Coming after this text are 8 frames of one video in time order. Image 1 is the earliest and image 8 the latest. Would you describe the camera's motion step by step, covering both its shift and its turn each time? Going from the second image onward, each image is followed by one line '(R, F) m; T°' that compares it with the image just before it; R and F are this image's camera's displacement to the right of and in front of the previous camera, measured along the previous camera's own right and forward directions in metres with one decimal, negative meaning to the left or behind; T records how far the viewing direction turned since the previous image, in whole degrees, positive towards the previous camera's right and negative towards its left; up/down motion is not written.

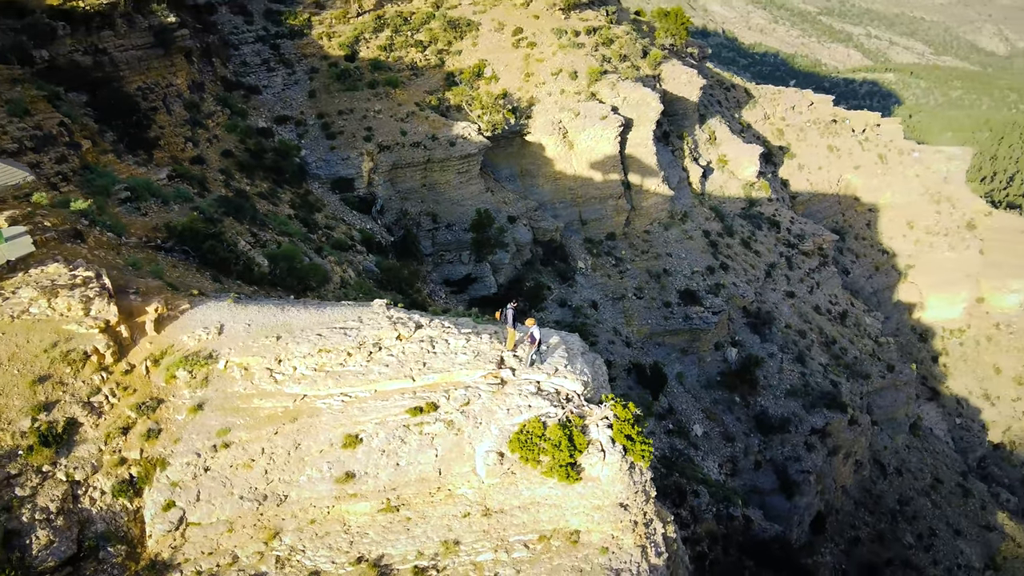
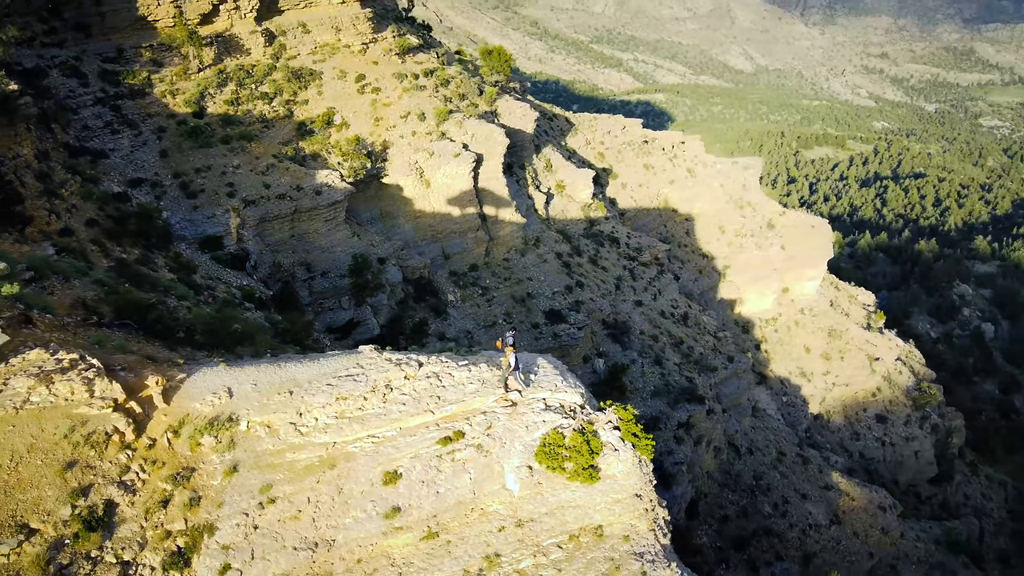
(-2.2, -0.7) m; +13°
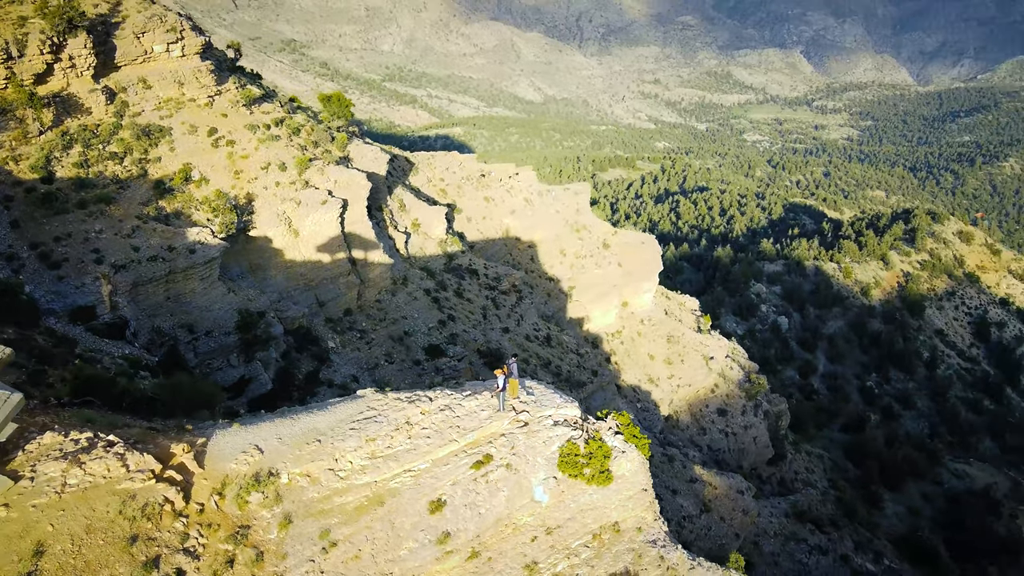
(-2.4, -0.7) m; +13°
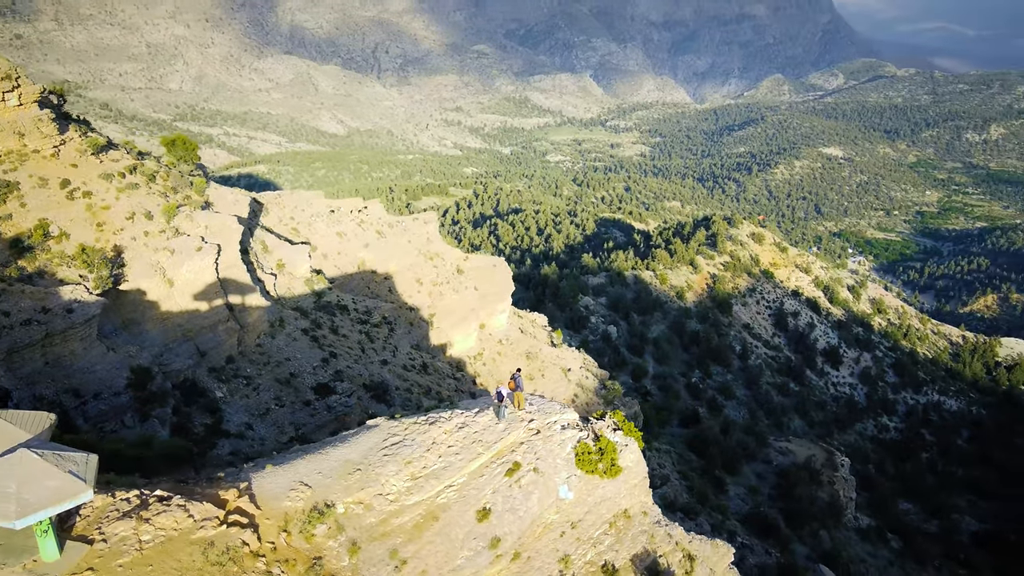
(-2.6, -0.7) m; +12°
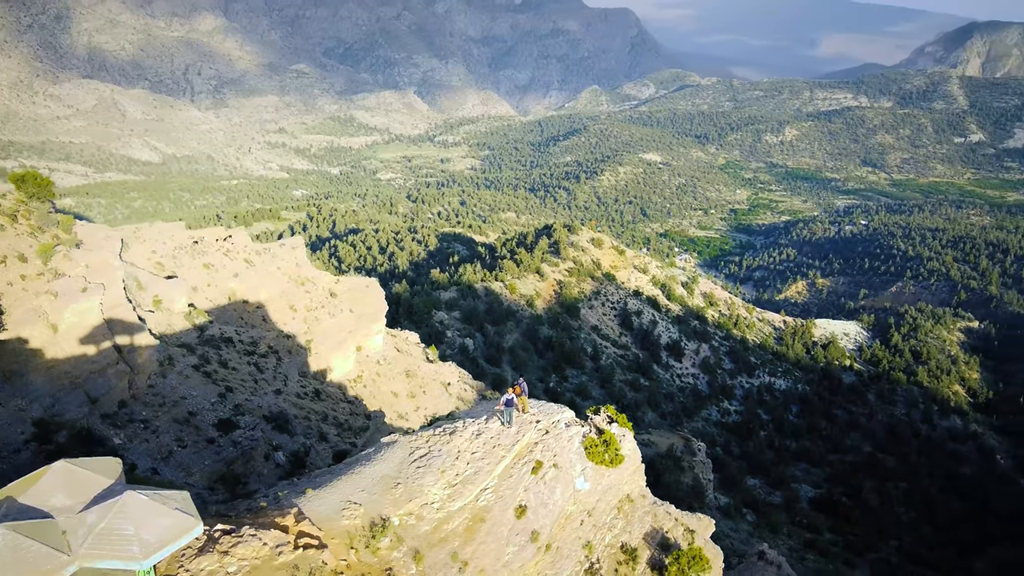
(-2.5, -0.6) m; +11°
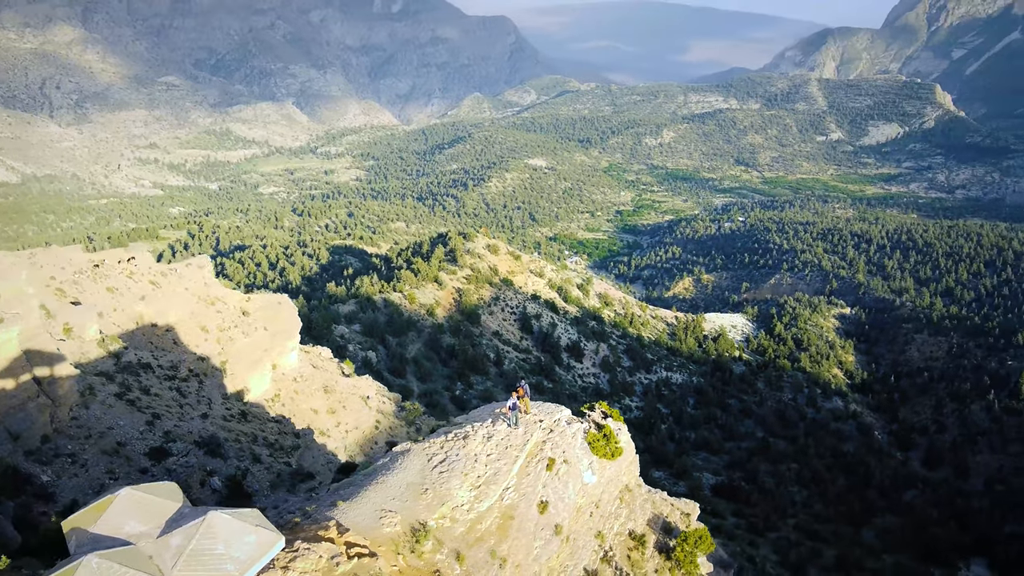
(-1.7, -0.4) m; +7°
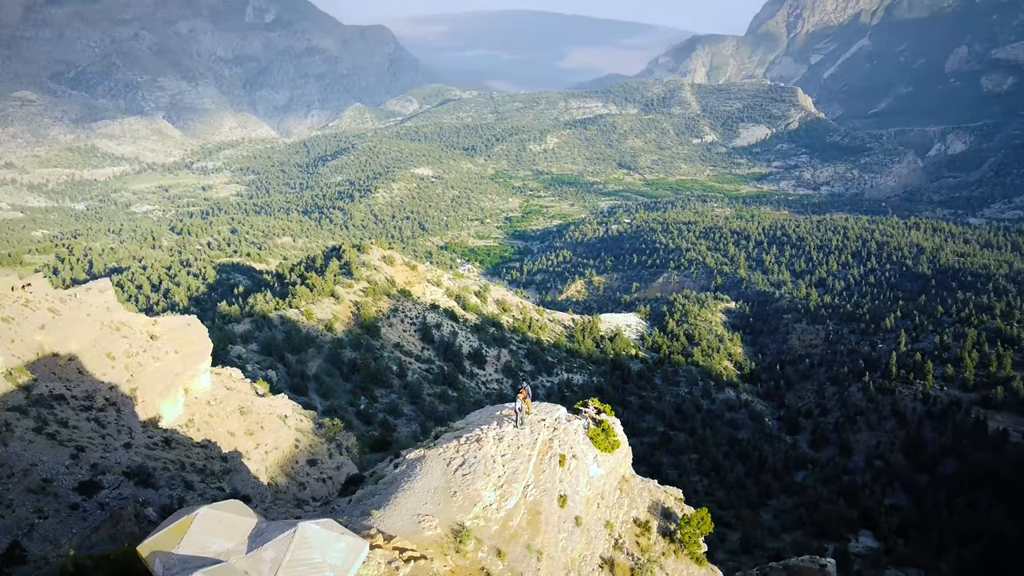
(-1.8, -0.4) m; +7°
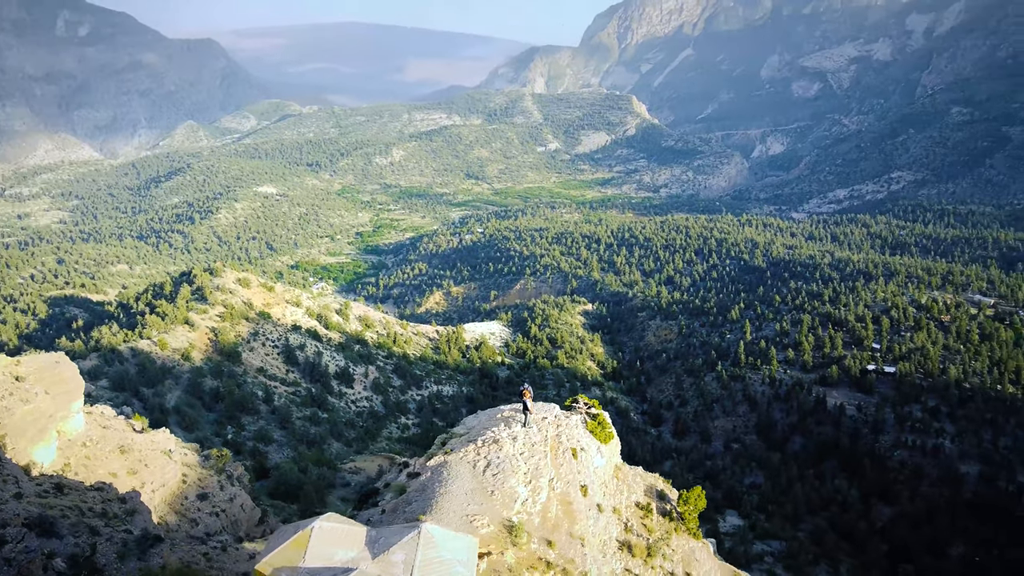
(-2.5, -0.4) m; +10°
